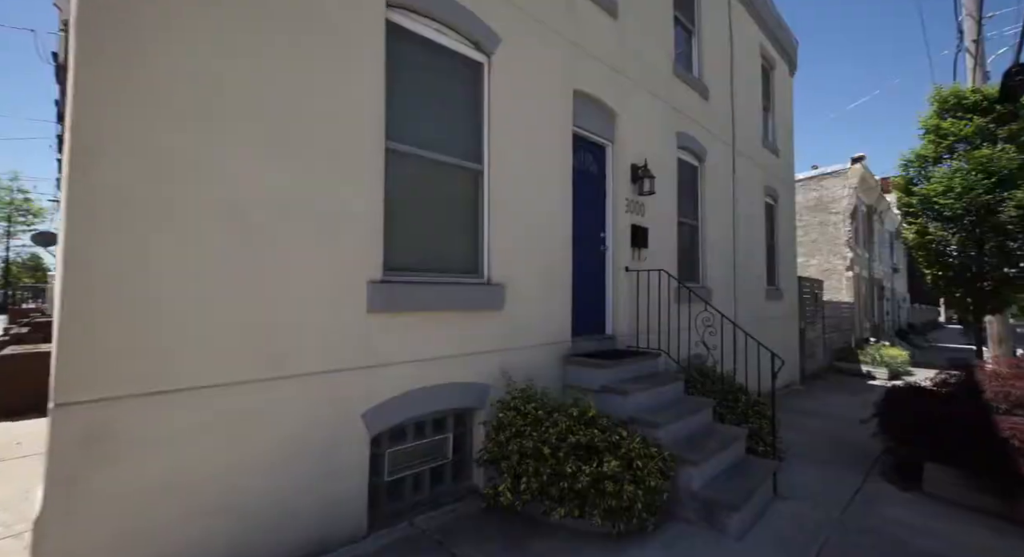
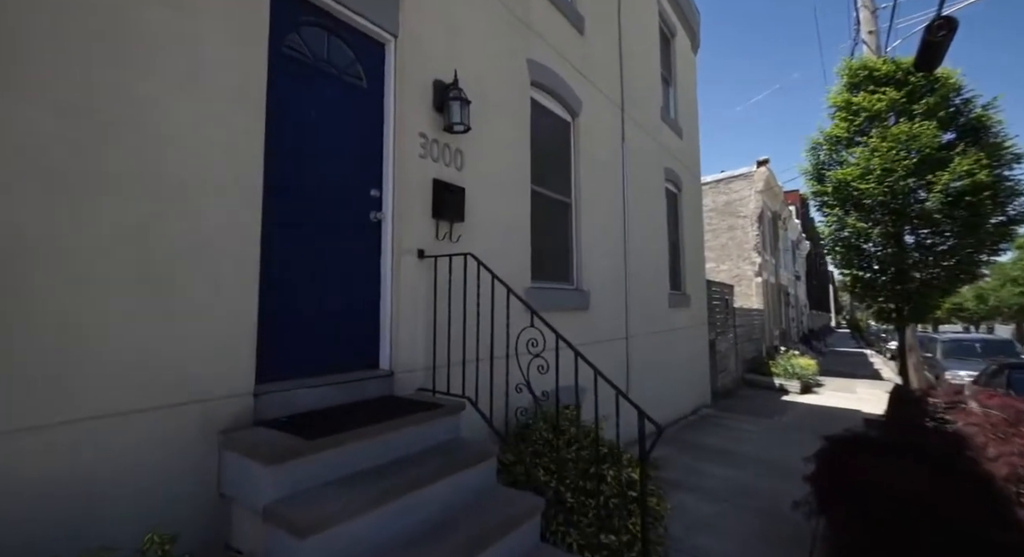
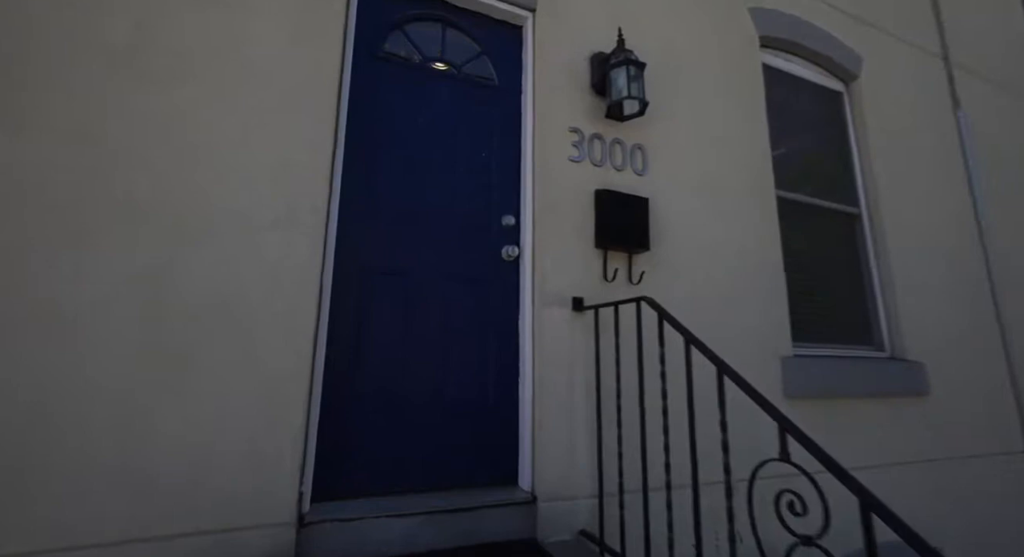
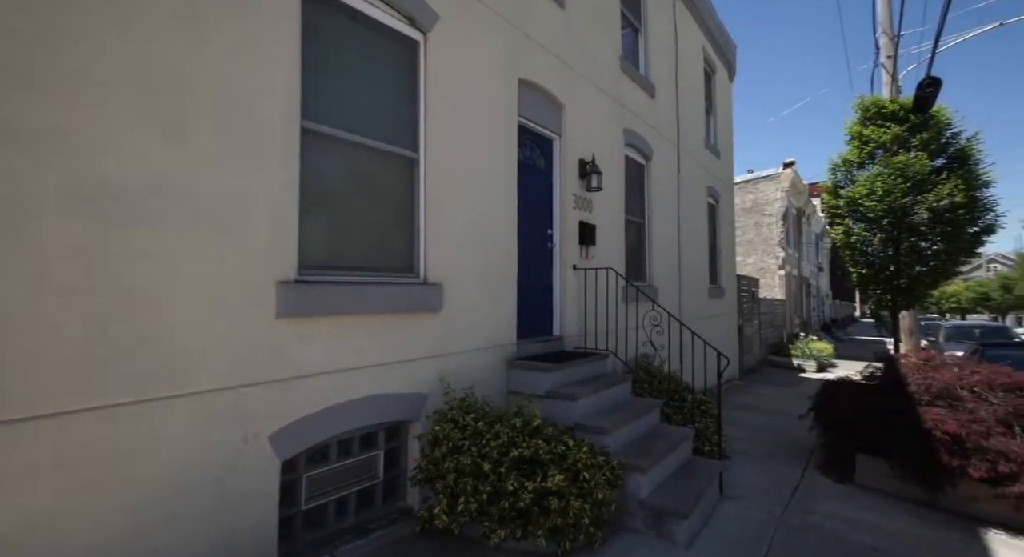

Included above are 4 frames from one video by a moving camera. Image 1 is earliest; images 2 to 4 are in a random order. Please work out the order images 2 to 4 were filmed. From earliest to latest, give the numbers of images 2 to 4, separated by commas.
4, 2, 3
